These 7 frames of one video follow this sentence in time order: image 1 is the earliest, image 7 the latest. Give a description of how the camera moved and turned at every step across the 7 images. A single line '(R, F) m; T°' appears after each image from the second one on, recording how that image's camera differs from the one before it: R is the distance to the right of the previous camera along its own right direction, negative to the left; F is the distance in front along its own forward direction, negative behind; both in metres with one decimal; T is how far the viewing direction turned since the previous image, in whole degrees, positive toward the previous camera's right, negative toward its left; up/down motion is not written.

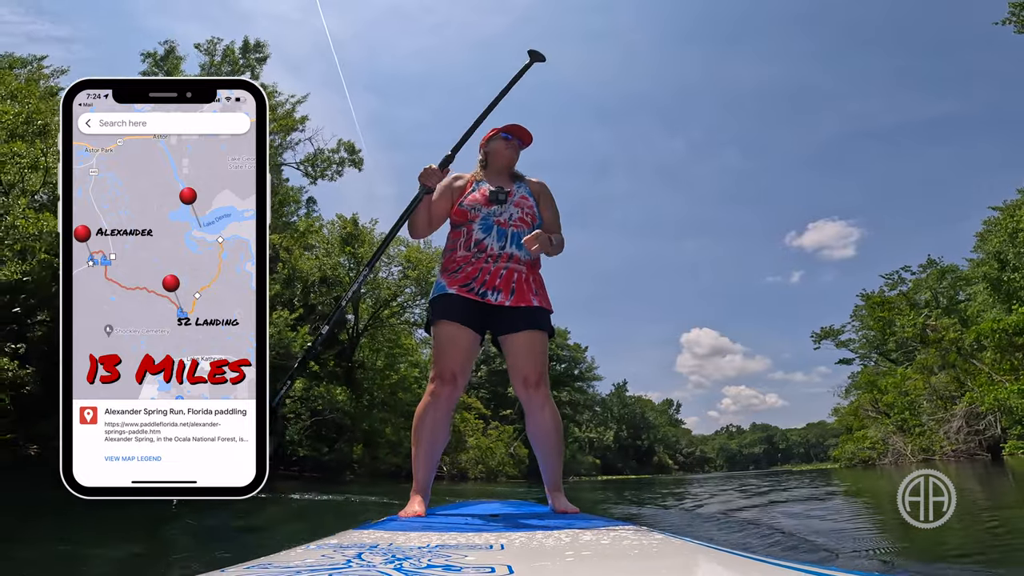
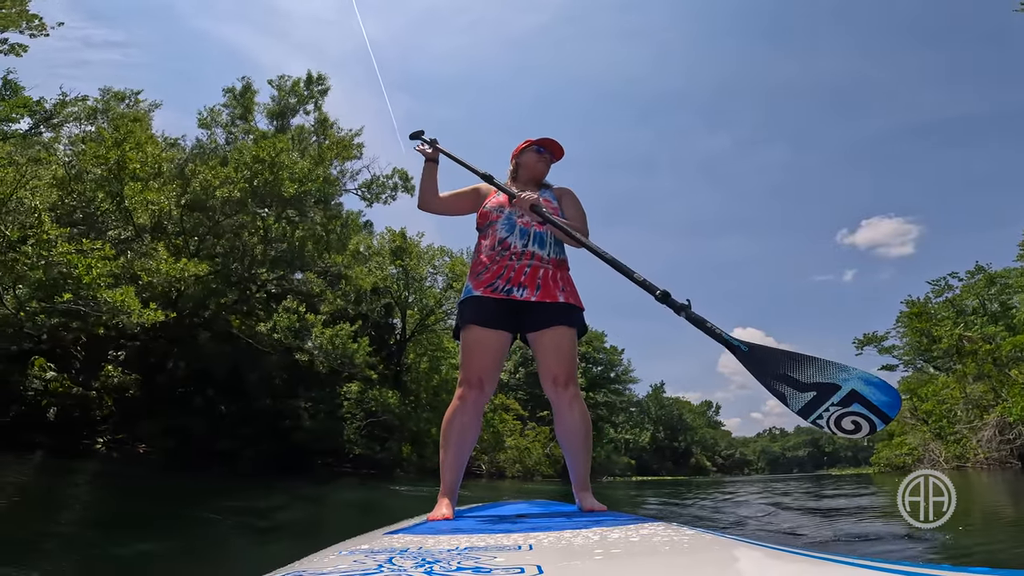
(0.0, -0.7) m; -4°
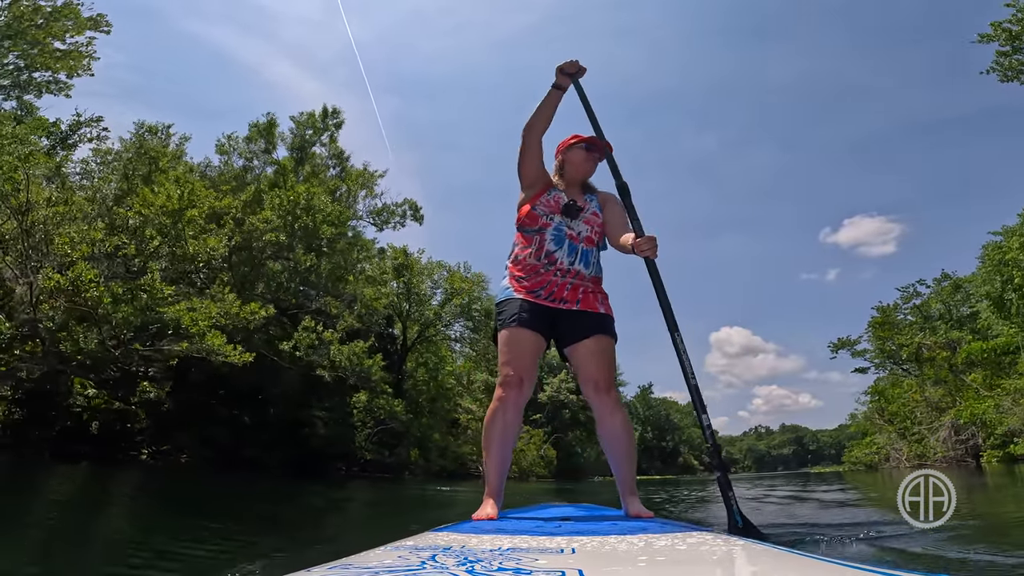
(-0.2, -1.0) m; +1°
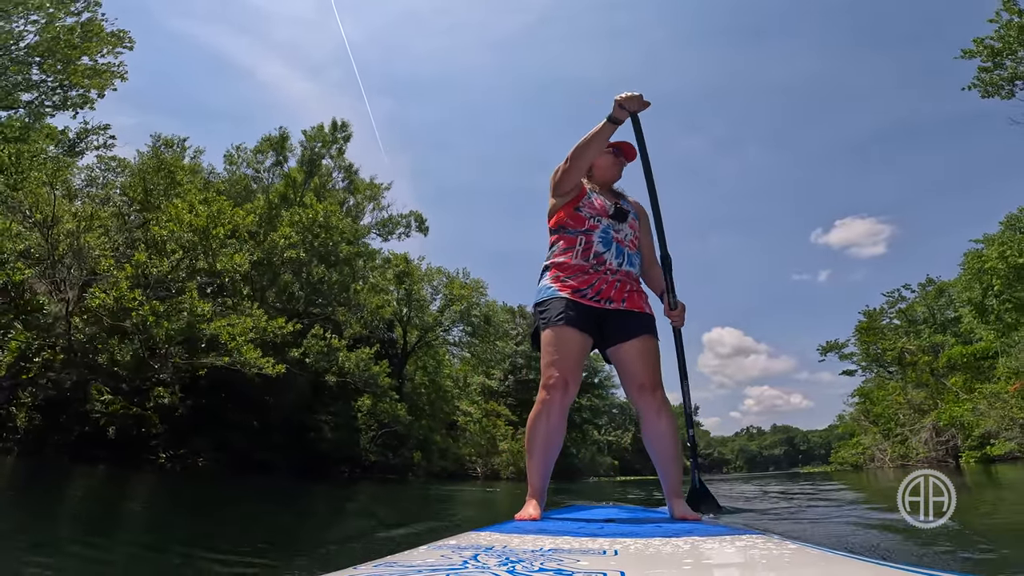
(-0.1, -0.5) m; +1°
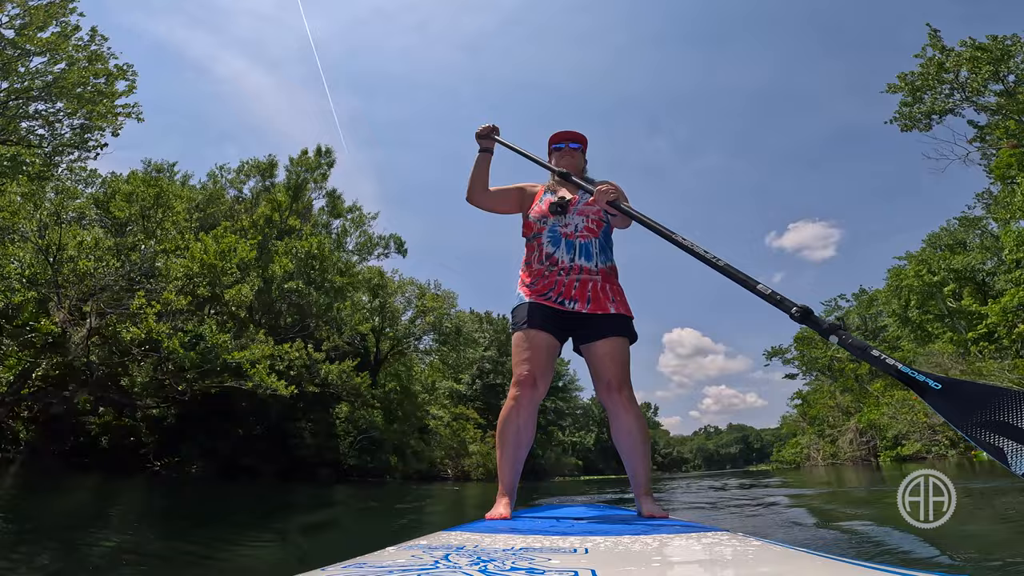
(-0.1, -1.1) m; +3°
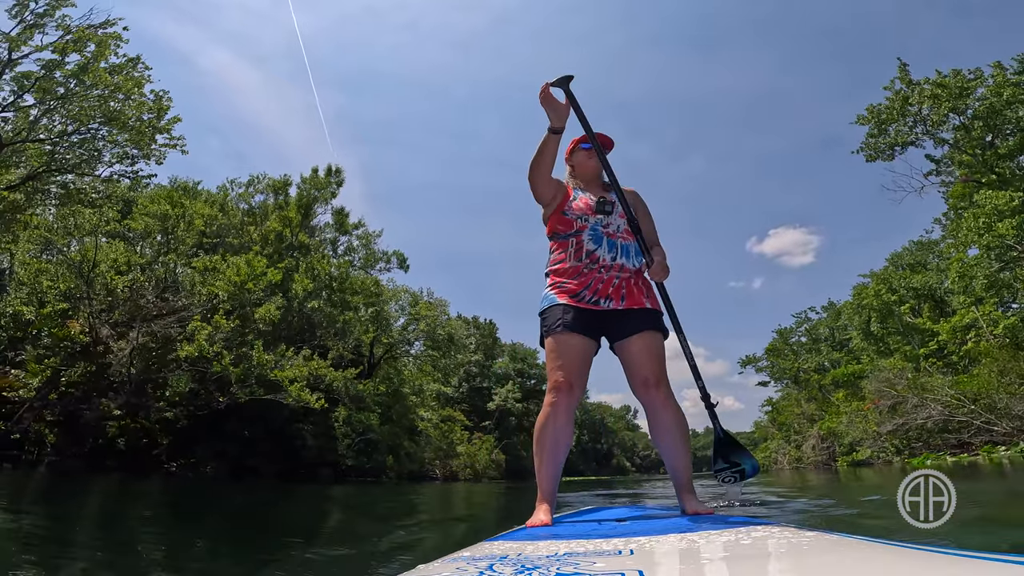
(-0.2, -1.0) m; +2°
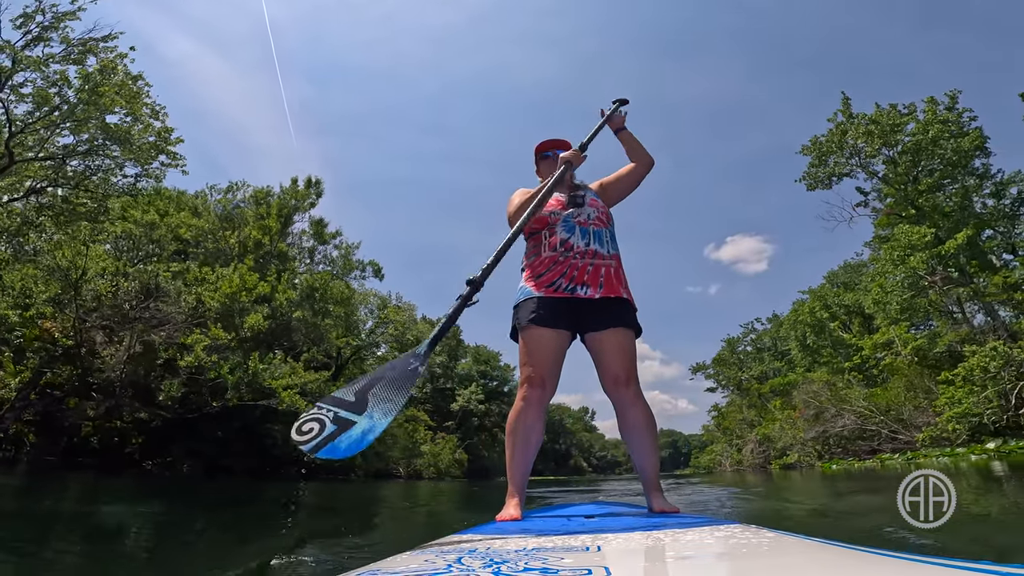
(-0.1, -1.0) m; +4°
